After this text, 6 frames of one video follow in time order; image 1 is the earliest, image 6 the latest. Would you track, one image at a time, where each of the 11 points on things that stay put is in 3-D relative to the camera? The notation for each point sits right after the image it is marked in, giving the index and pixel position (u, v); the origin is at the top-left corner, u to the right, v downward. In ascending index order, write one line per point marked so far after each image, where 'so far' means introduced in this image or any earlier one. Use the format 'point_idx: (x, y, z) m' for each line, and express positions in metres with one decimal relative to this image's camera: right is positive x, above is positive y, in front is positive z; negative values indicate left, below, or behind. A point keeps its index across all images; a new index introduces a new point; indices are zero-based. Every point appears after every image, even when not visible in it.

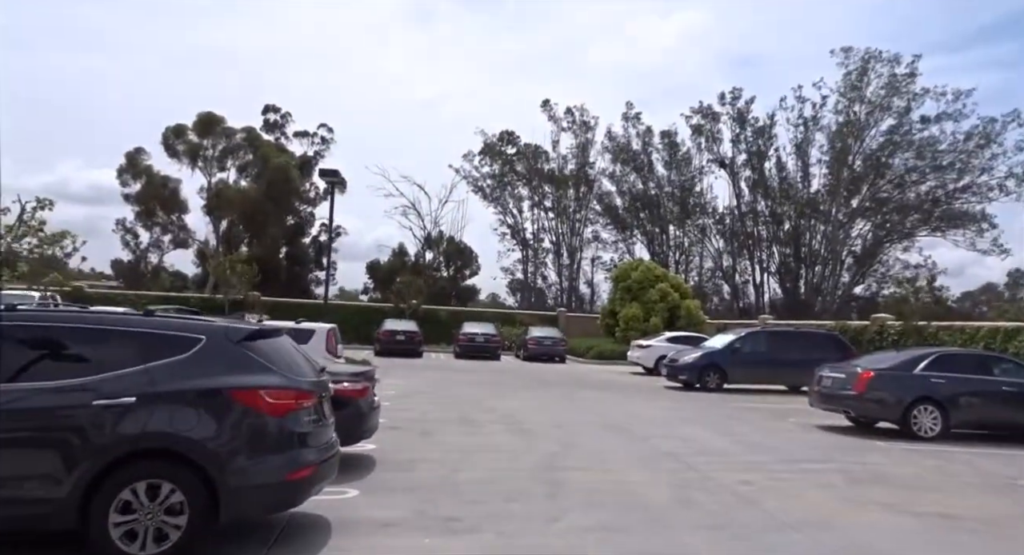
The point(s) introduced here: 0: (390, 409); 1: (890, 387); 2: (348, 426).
0: (-3.2, -3.5, +15.1) m
1: (+9.0, -2.6, +13.7) m
2: (-2.5, -2.3, +8.7) m
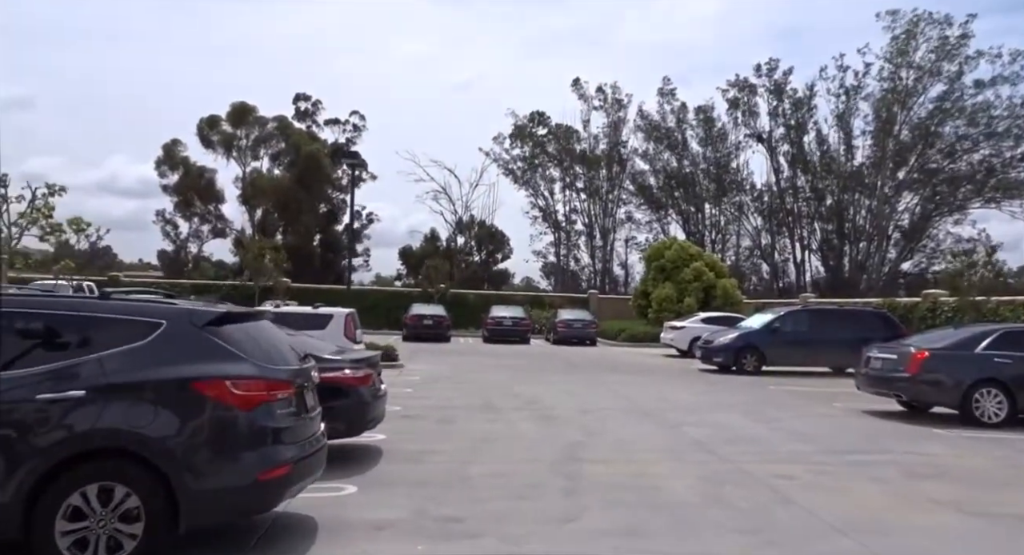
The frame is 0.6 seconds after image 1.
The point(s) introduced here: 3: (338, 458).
0: (-2.6, -3.0, +14.6) m
1: (+9.5, -2.0, +12.5) m
2: (-2.3, -2.0, +8.2) m
3: (-2.6, -2.7, +8.4) m
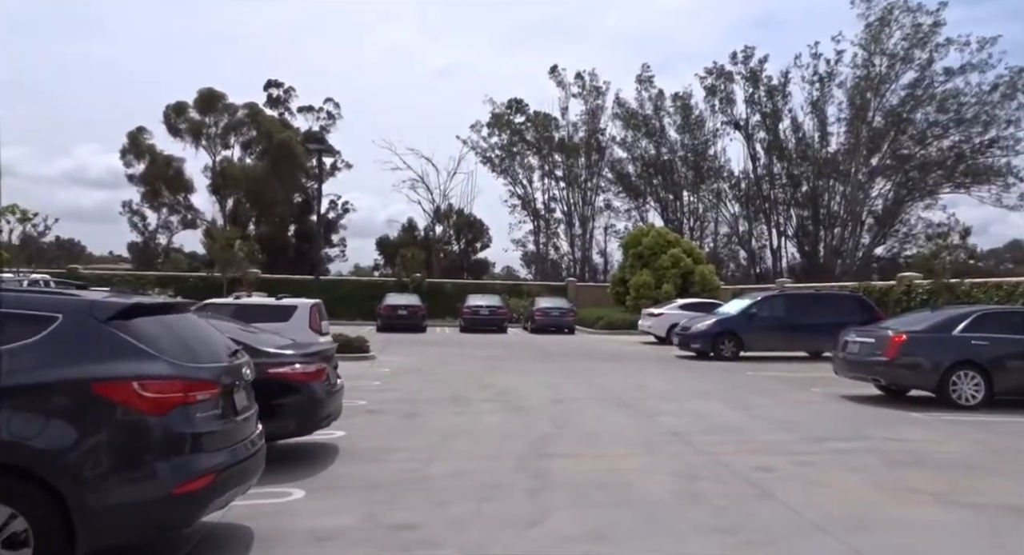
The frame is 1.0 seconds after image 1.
0: (-3.3, -2.7, +14.0) m
1: (+8.9, -1.6, +12.3) m
2: (-2.8, -1.8, +7.6) m
3: (-3.1, -2.5, +7.9) m
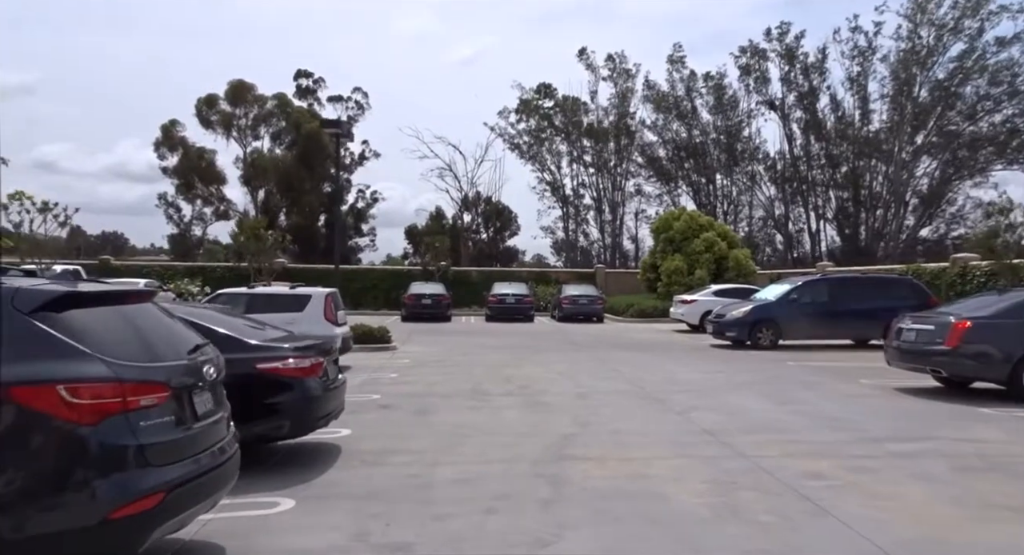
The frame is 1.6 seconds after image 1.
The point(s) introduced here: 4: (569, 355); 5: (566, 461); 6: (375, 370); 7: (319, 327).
0: (-2.8, -2.4, +13.4) m
1: (+9.3, -1.2, +11.0) m
2: (-2.6, -1.7, +7.0) m
3: (-2.9, -2.3, +7.2) m
4: (+1.9, -2.6, +19.0) m
5: (+0.7, -2.4, +7.4) m
6: (-3.8, -2.5, +15.6) m
7: (-5.1, -1.3, +14.9) m
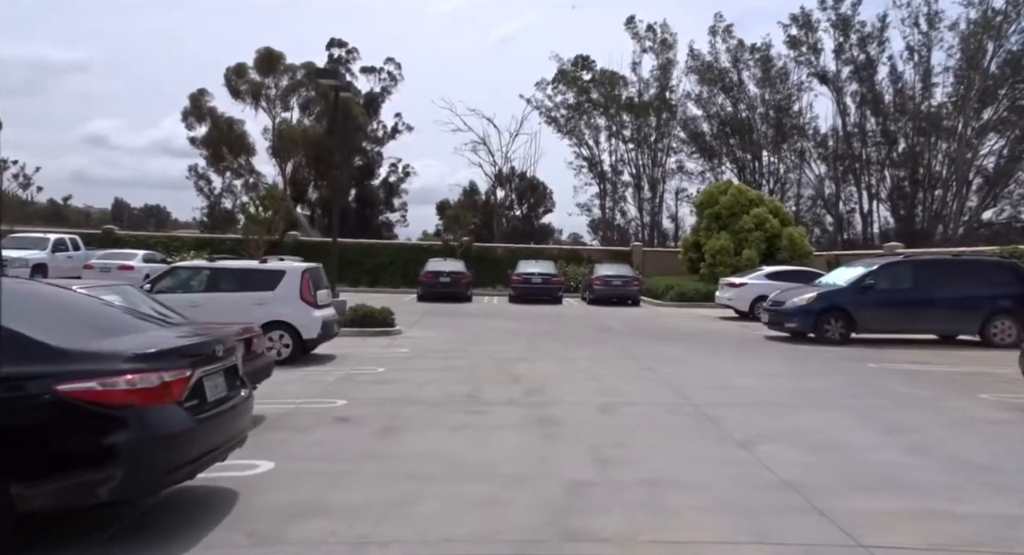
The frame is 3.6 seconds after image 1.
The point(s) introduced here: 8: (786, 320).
0: (-2.6, -1.9, +10.9) m
1: (+9.3, -1.0, +7.7) m
2: (-2.8, -1.4, +4.4) m
3: (-3.1, -2.1, +4.7) m
4: (+2.4, -1.9, +16.1) m
5: (+0.5, -2.2, +4.7) m
6: (-3.5, -1.9, +13.1) m
7: (-4.8, -0.7, +12.4) m
8: (+8.5, -1.3, +17.8) m
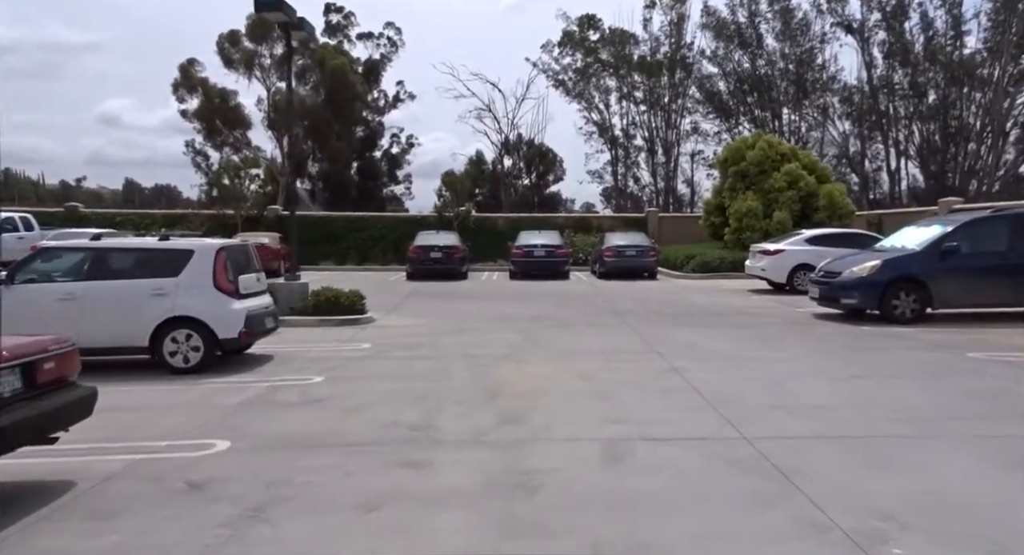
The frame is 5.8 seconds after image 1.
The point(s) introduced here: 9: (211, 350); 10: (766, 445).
0: (-3.0, -1.7, +7.9) m
1: (+8.8, -0.6, +4.3) m
2: (-3.3, -1.4, +1.4) m
3: (-3.6, -2.1, +1.7) m
4: (+2.2, -1.3, +13.0) m
5: (0.0, -2.1, +1.6) m
6: (-3.7, -1.6, +10.1) m
7: (-5.1, -0.4, +9.4) m
8: (+8.3, -0.4, +14.4) m
9: (-5.0, -1.2, +9.6) m
10: (+2.7, -1.7, +6.2) m
